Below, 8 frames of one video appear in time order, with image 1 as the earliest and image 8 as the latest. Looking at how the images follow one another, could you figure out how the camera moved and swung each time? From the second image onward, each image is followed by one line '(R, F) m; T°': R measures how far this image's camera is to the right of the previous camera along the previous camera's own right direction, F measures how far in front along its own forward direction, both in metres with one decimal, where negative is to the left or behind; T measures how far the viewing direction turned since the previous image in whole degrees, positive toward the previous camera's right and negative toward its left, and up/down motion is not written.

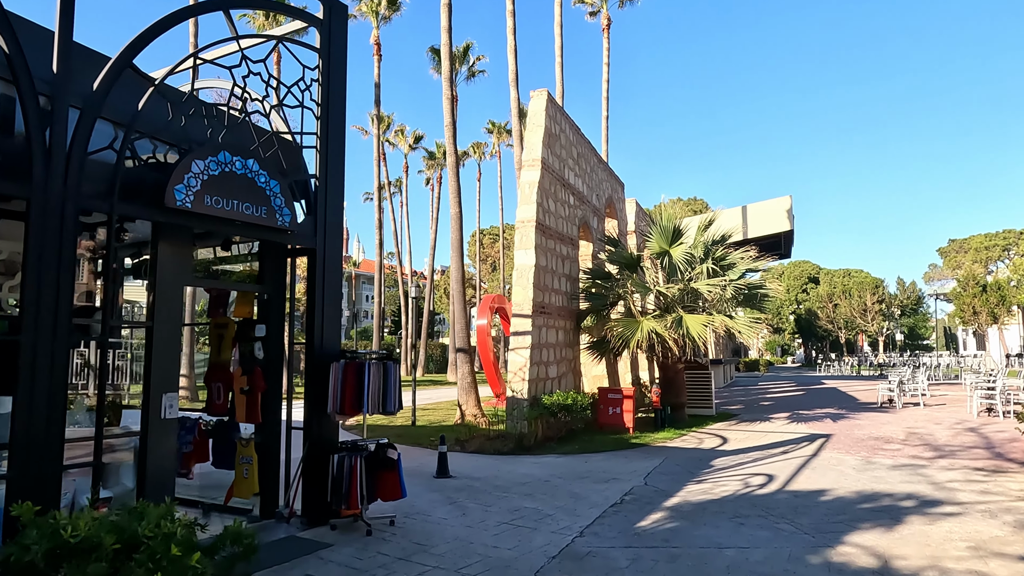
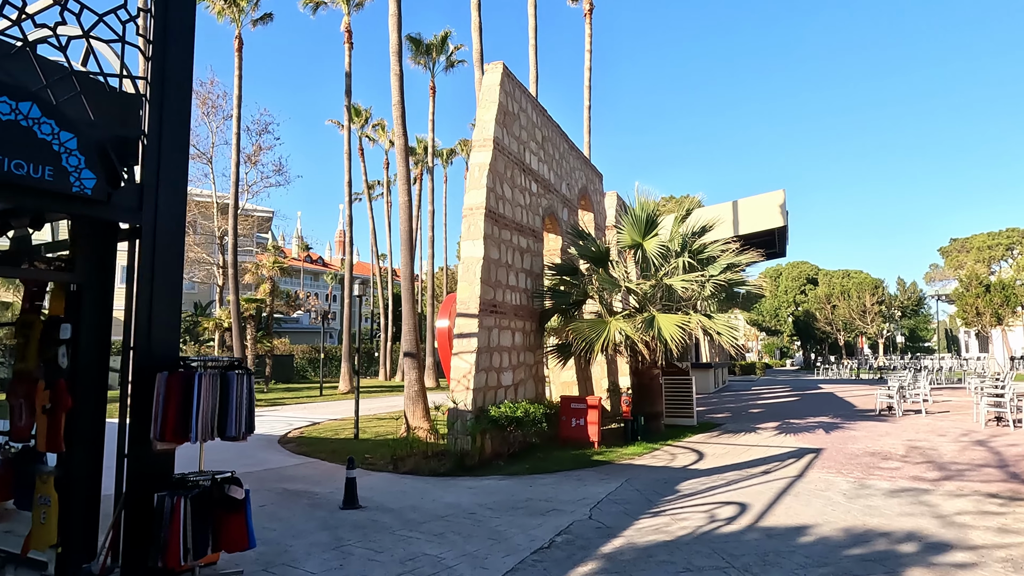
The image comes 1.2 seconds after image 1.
(+0.7, +1.3) m; 0°
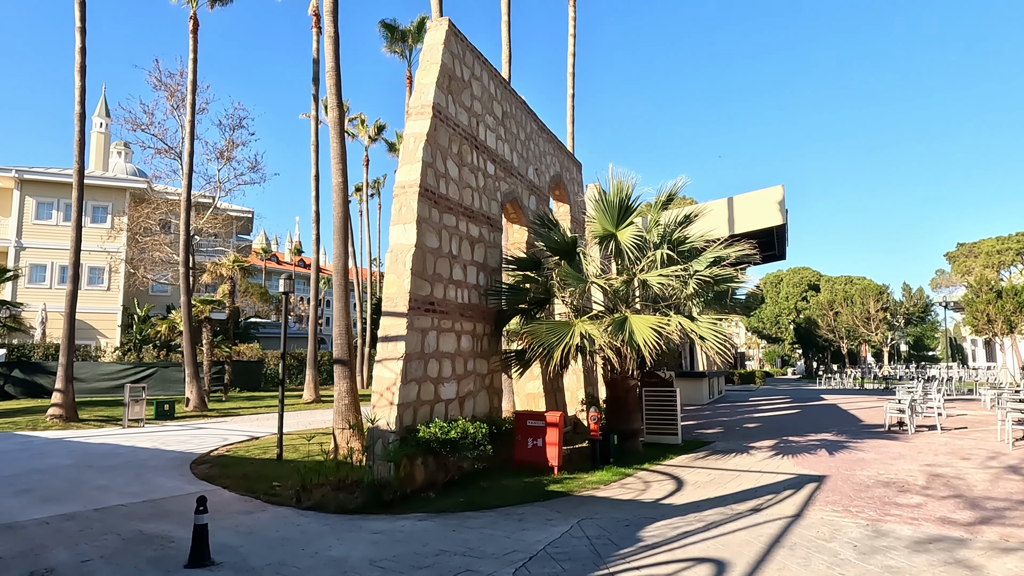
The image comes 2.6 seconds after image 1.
(+0.7, +1.6) m; 0°
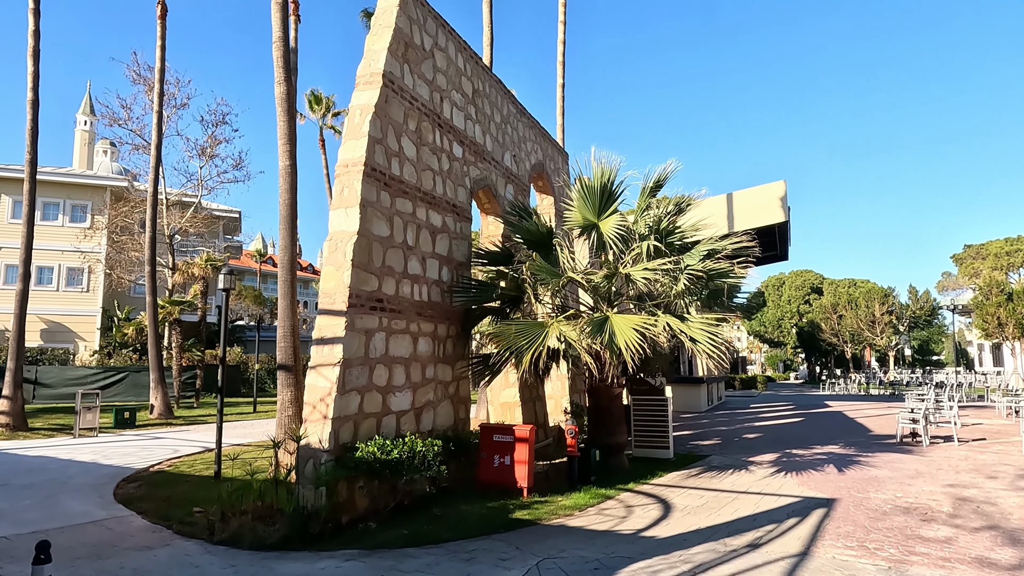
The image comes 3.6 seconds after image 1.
(+0.4, +1.1) m; 0°
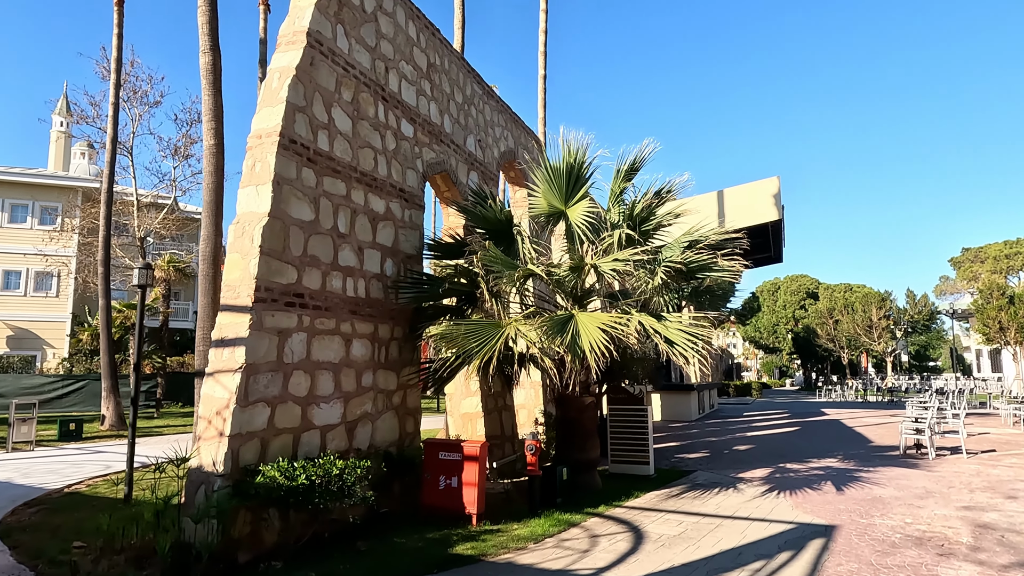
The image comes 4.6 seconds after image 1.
(+0.4, +1.0) m; 0°
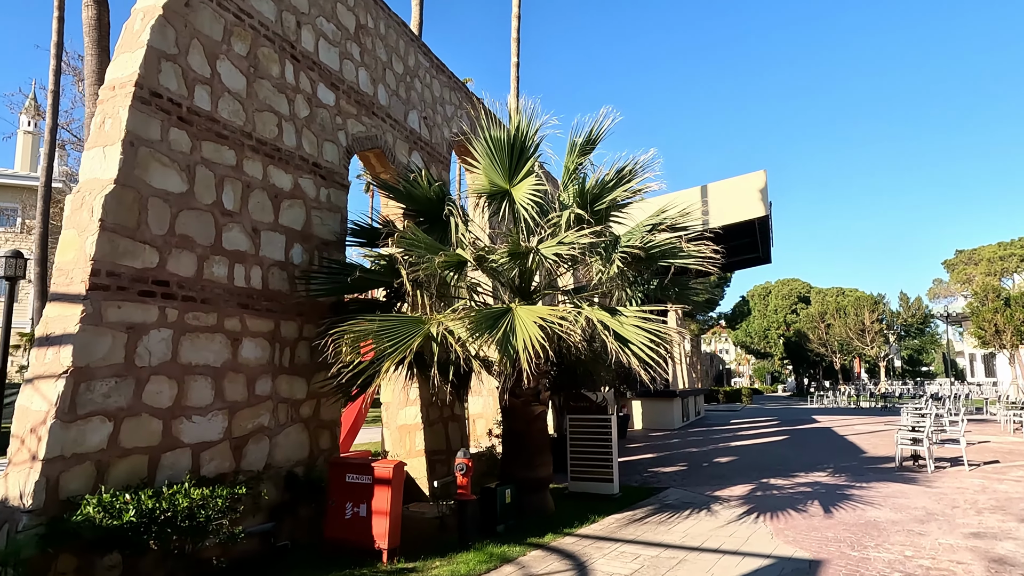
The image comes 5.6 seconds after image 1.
(+0.5, +1.1) m; 0°
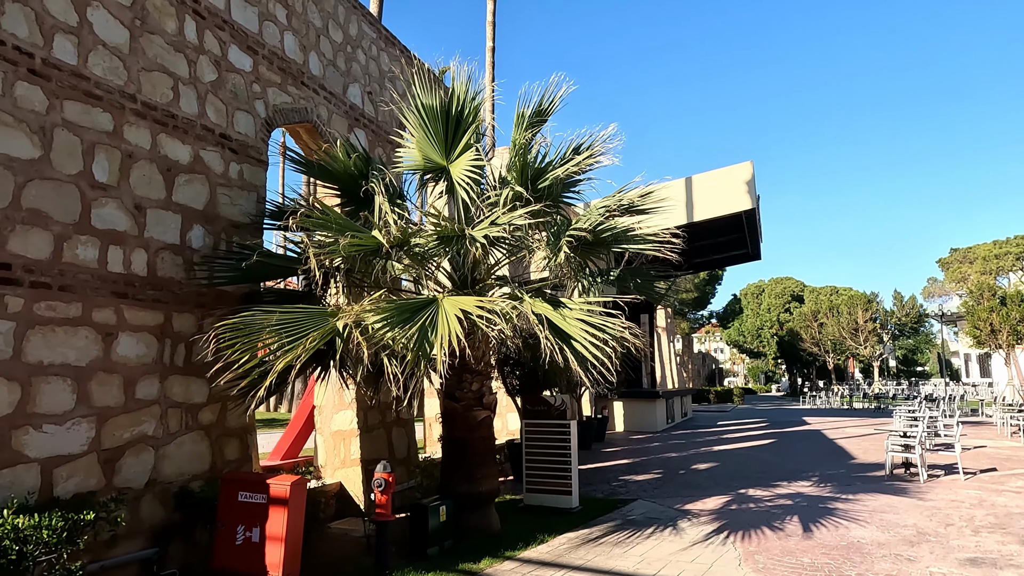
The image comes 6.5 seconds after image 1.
(+0.5, +0.8) m; 0°
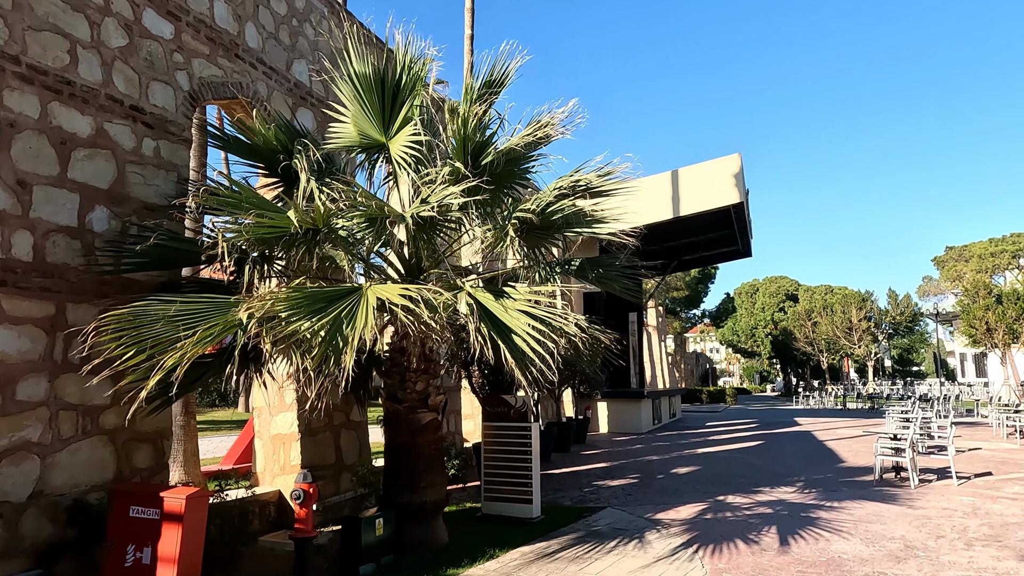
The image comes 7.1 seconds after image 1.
(+0.4, +0.6) m; 0°
